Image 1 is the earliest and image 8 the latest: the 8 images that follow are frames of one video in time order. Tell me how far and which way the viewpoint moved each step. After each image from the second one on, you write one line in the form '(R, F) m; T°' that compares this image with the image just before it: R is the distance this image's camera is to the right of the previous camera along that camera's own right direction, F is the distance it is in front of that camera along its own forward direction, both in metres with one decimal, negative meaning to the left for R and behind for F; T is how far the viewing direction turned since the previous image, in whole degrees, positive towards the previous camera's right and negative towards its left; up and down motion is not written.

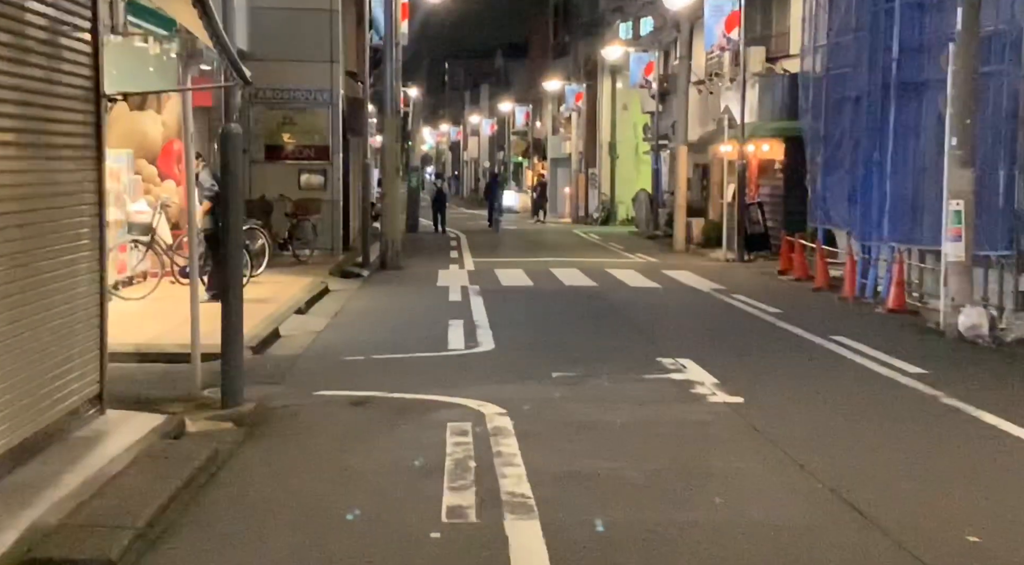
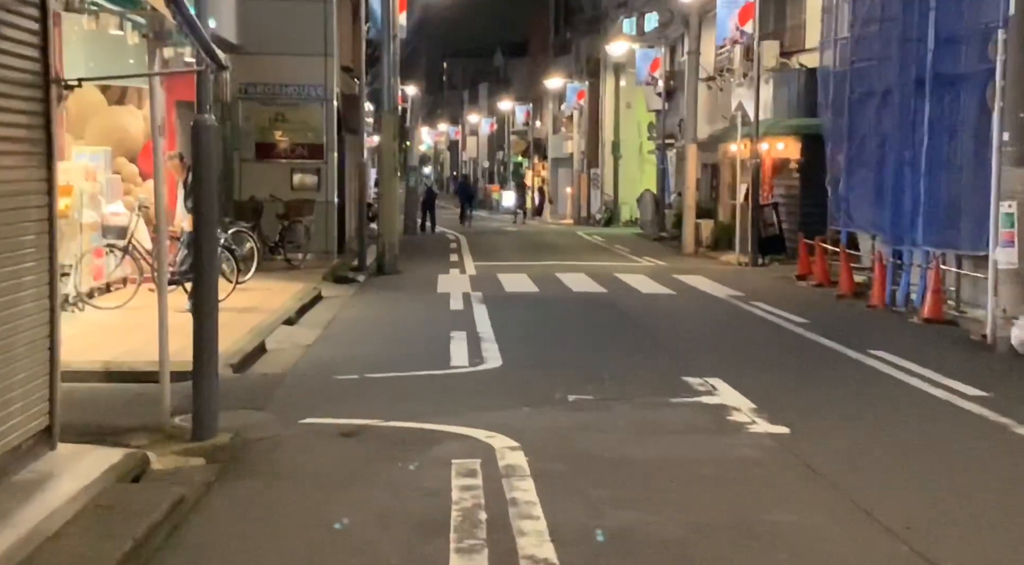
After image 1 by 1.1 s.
(-0.1, +1.5) m; 0°
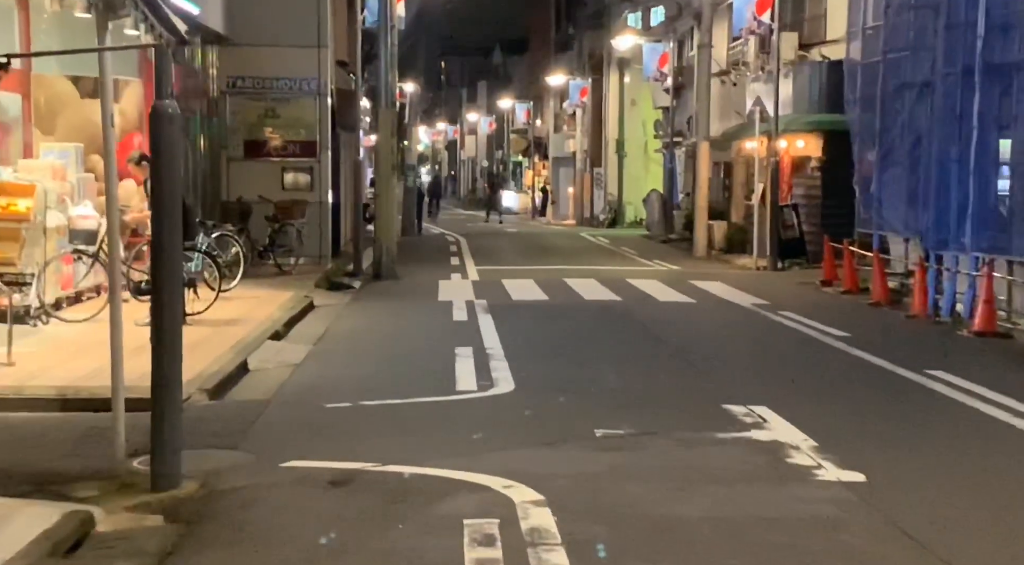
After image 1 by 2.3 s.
(-0.1, +1.7) m; 0°
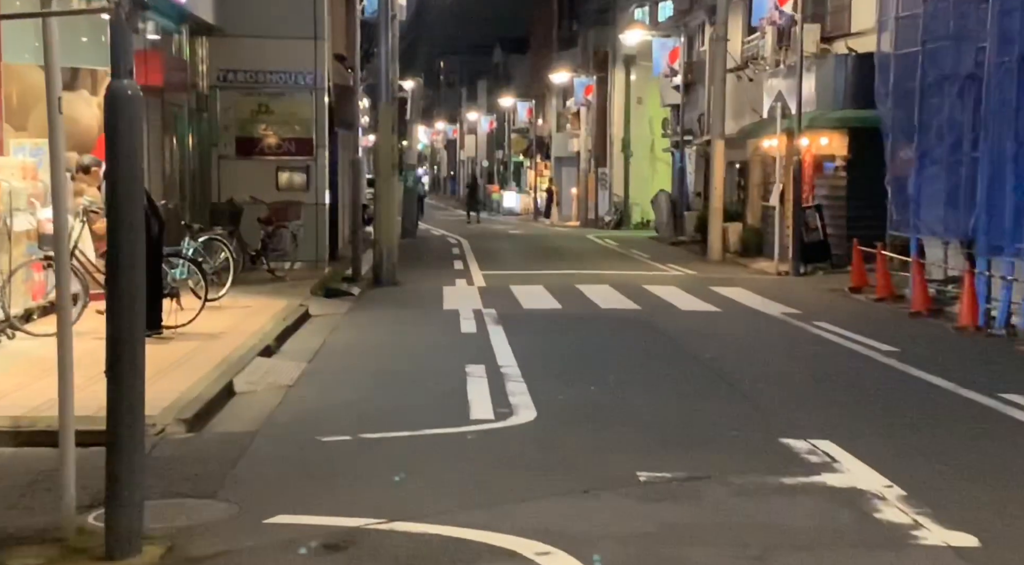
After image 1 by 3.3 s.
(-0.2, +1.5) m; 0°
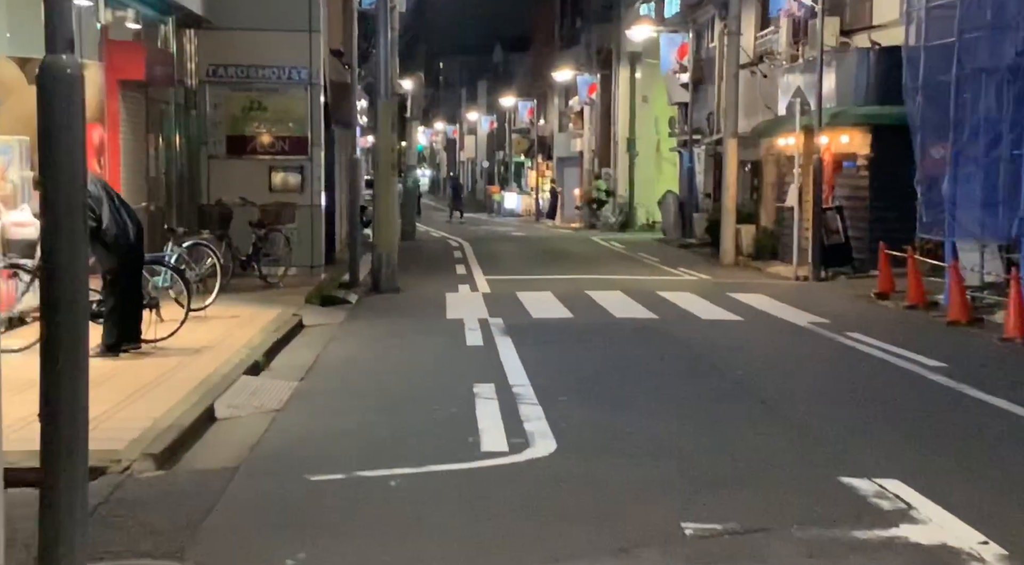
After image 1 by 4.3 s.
(-0.1, +1.3) m; 0°
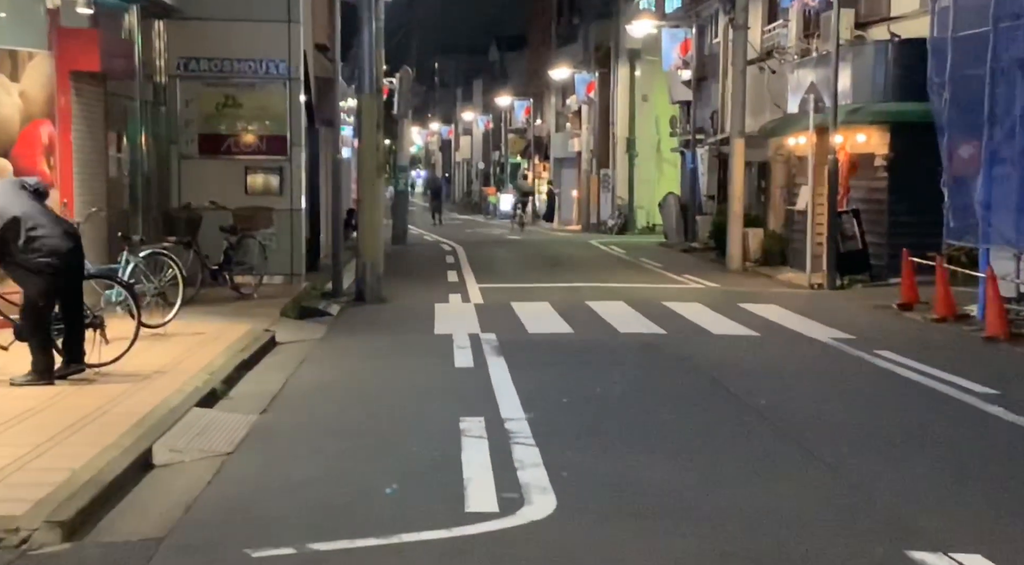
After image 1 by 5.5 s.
(0.0, +1.7) m; 0°
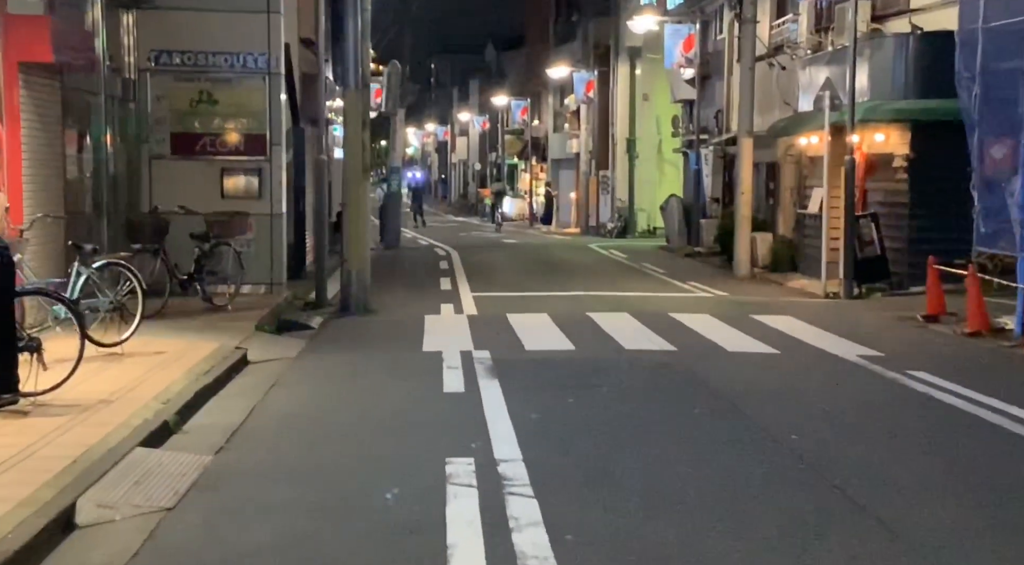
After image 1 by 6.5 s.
(0.0, +1.5) m; 0°
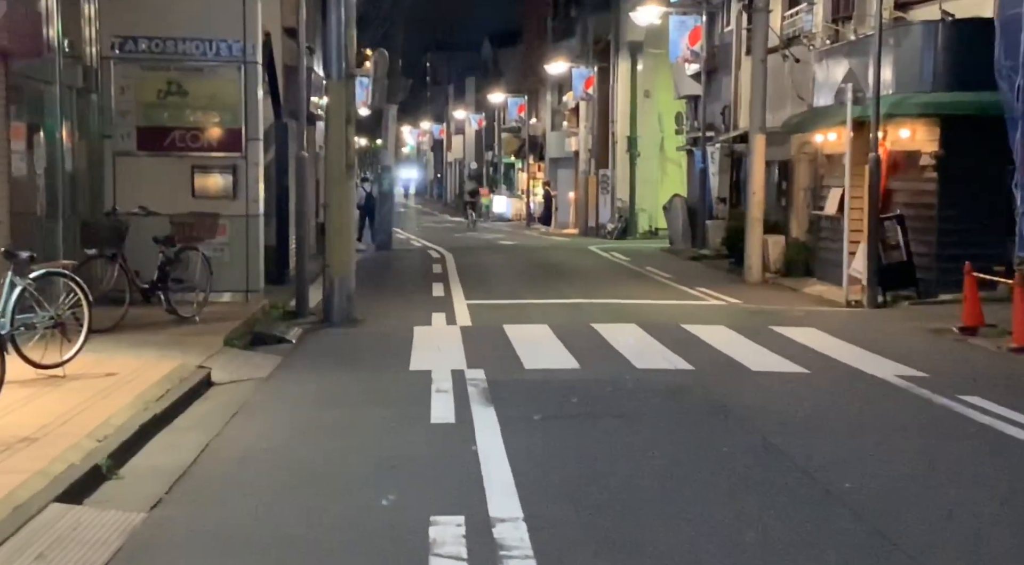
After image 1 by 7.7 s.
(0.0, +1.7) m; 0°
